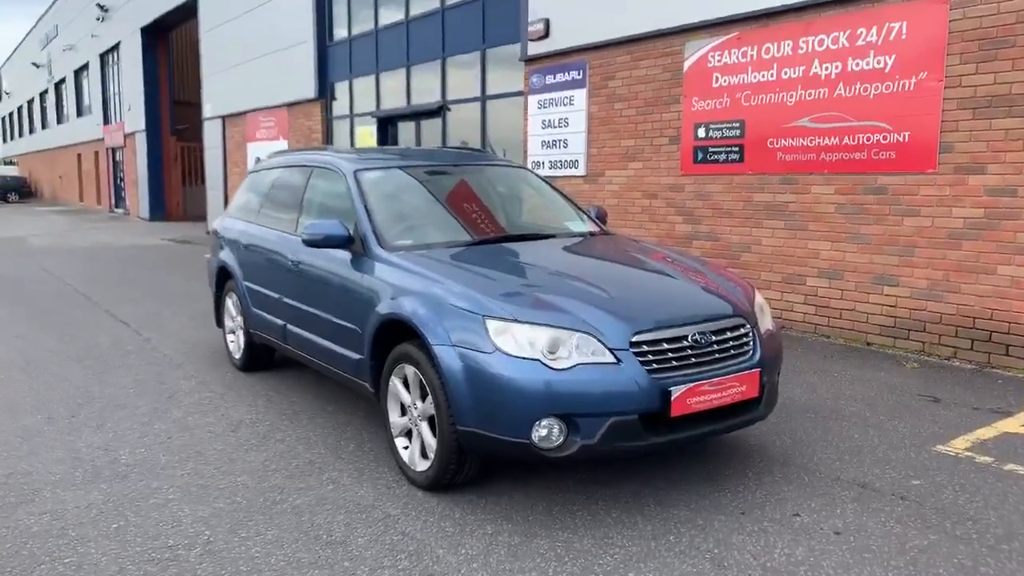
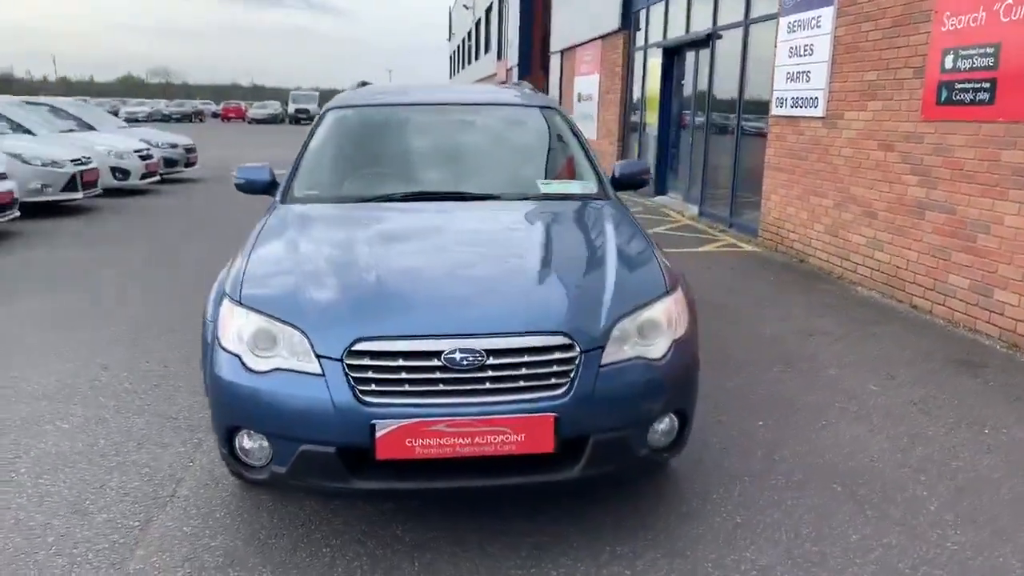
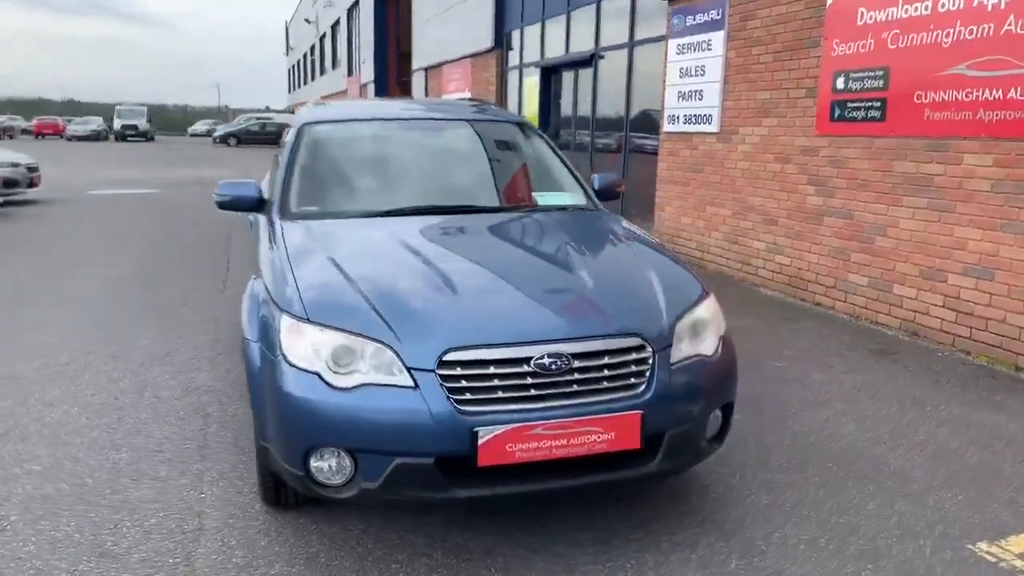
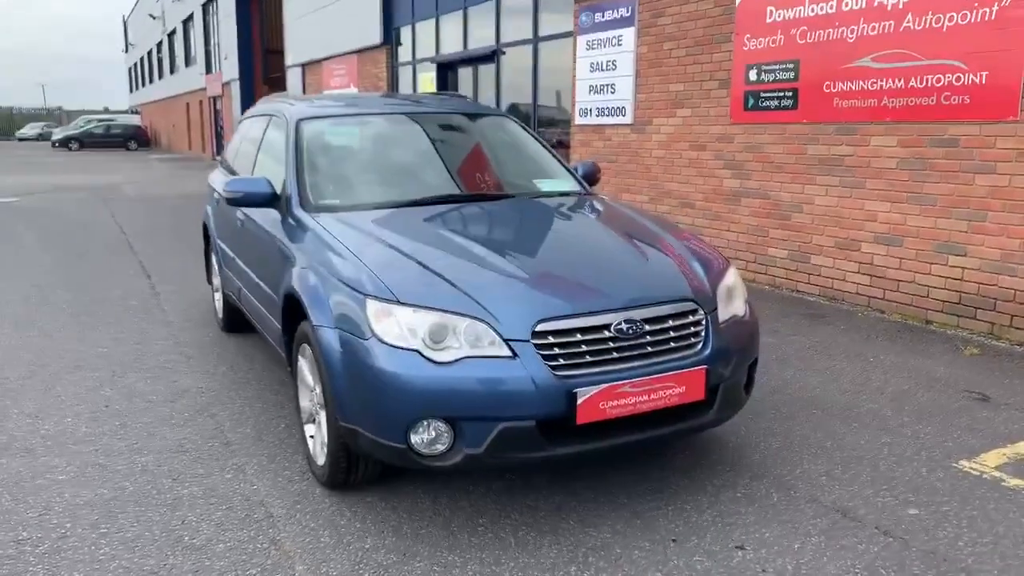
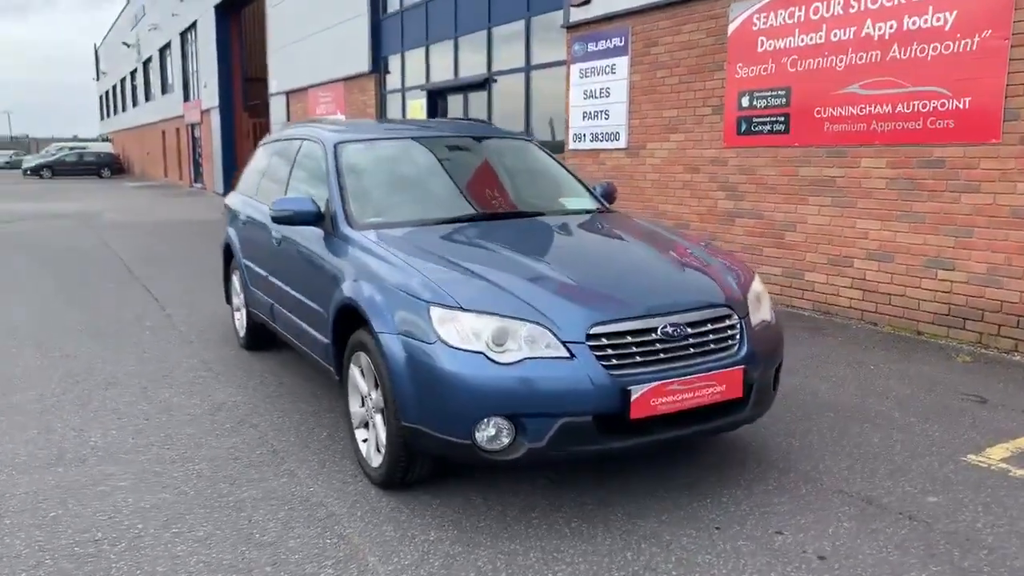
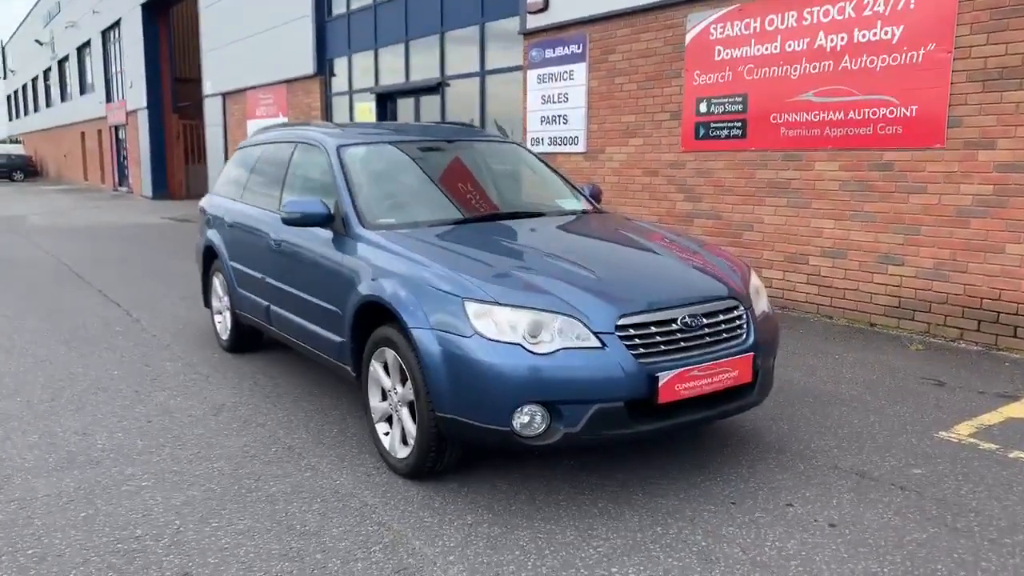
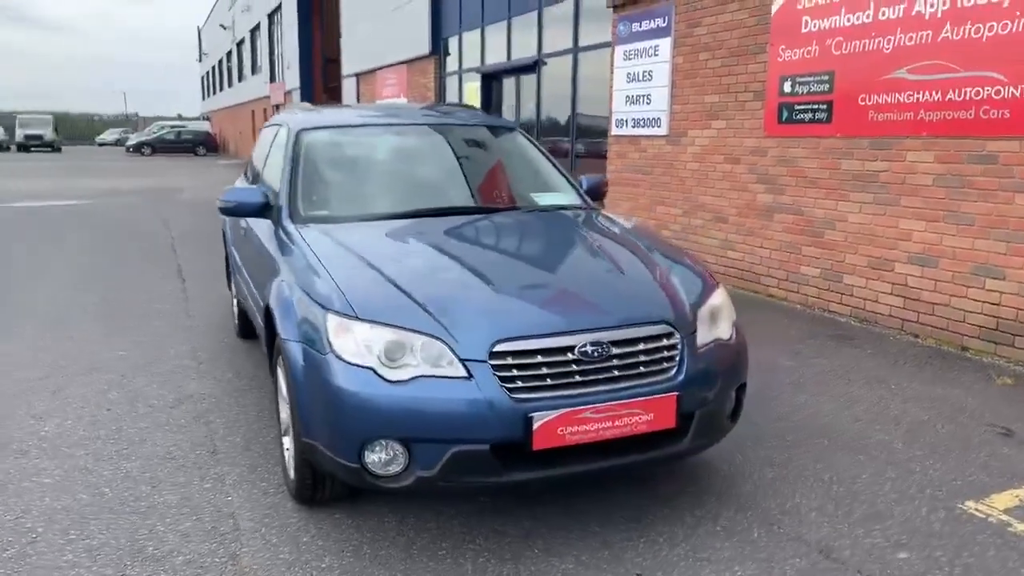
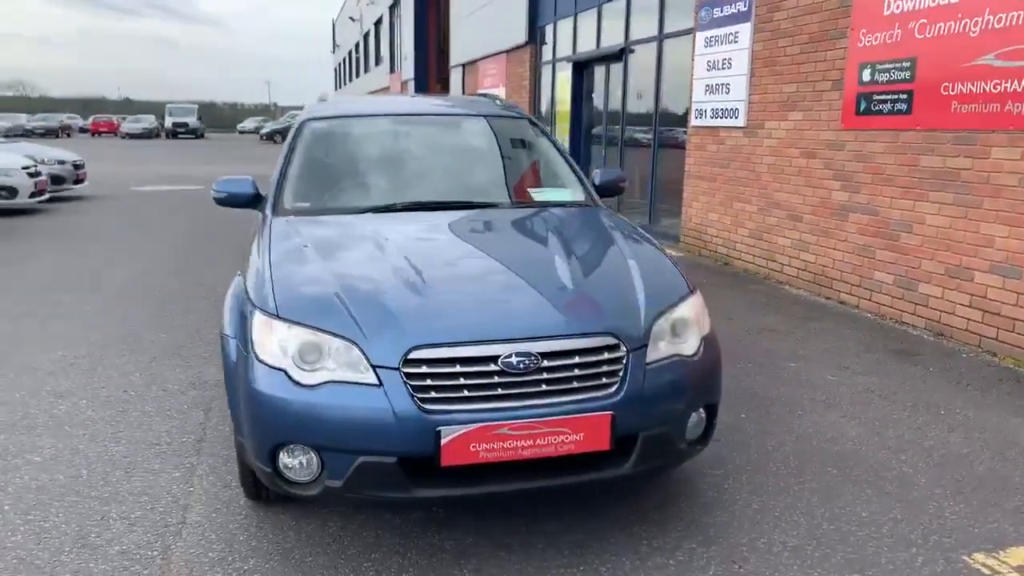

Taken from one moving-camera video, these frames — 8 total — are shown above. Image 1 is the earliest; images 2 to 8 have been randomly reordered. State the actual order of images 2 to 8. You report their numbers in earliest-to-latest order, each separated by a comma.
6, 5, 4, 7, 3, 8, 2
